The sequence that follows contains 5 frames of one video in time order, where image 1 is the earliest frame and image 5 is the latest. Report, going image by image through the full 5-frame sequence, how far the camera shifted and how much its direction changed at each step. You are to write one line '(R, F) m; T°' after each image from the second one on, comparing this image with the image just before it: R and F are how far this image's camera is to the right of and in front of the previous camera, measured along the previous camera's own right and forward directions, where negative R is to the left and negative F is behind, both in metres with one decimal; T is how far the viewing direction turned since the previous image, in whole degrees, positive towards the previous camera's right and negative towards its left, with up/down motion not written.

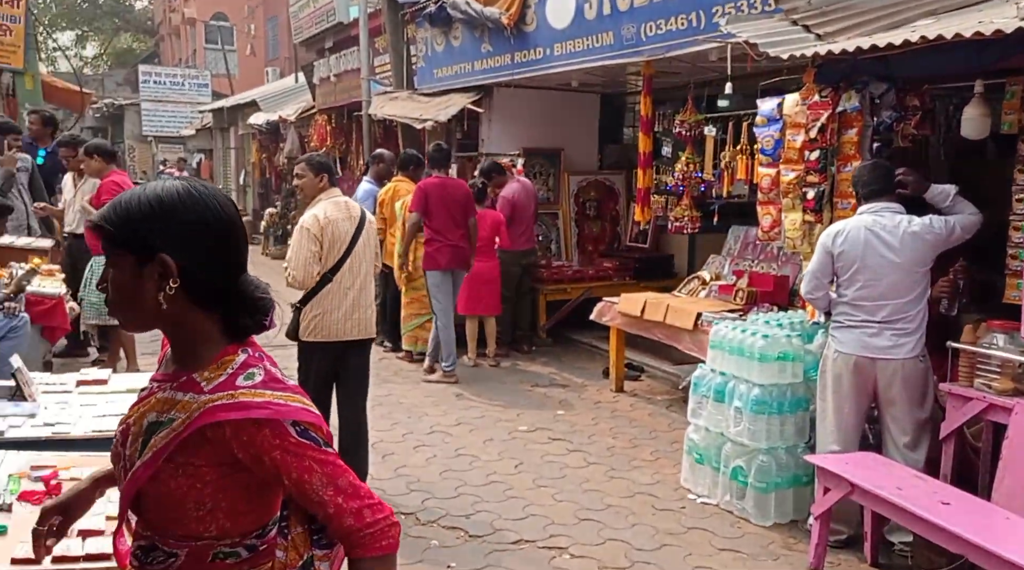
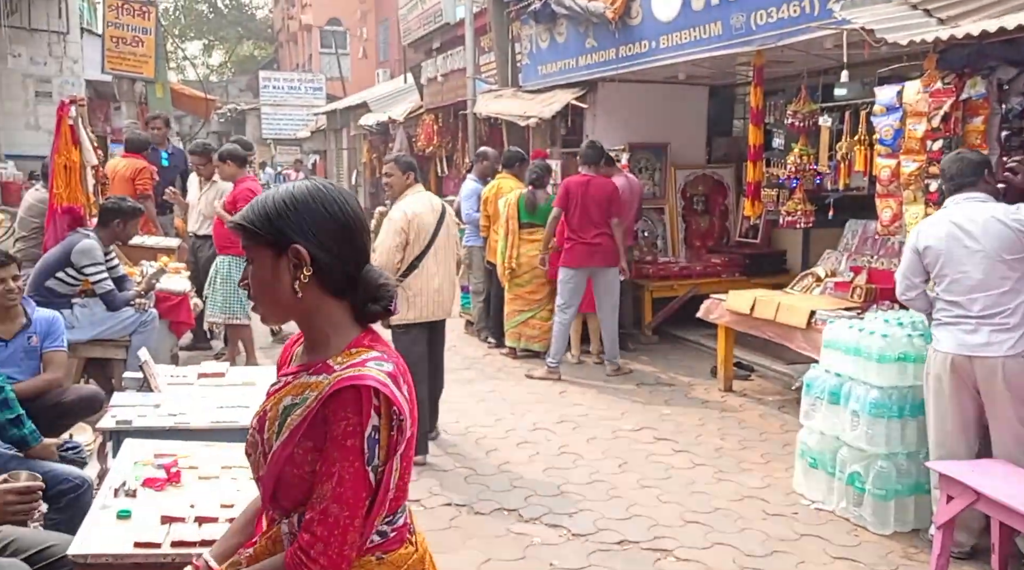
(0.0, +0.1) m; -7°
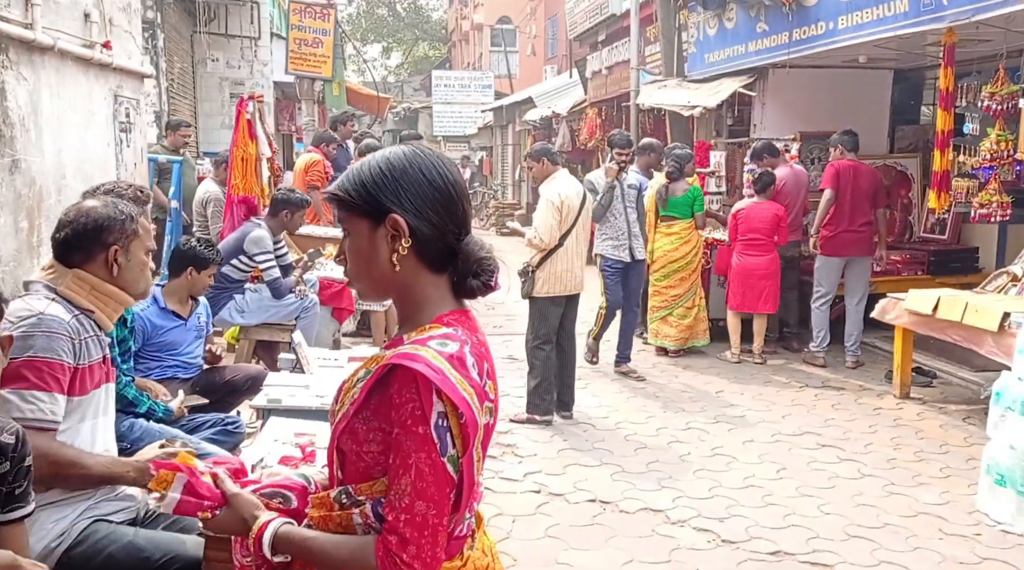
(+0.1, +0.2) m; -10°
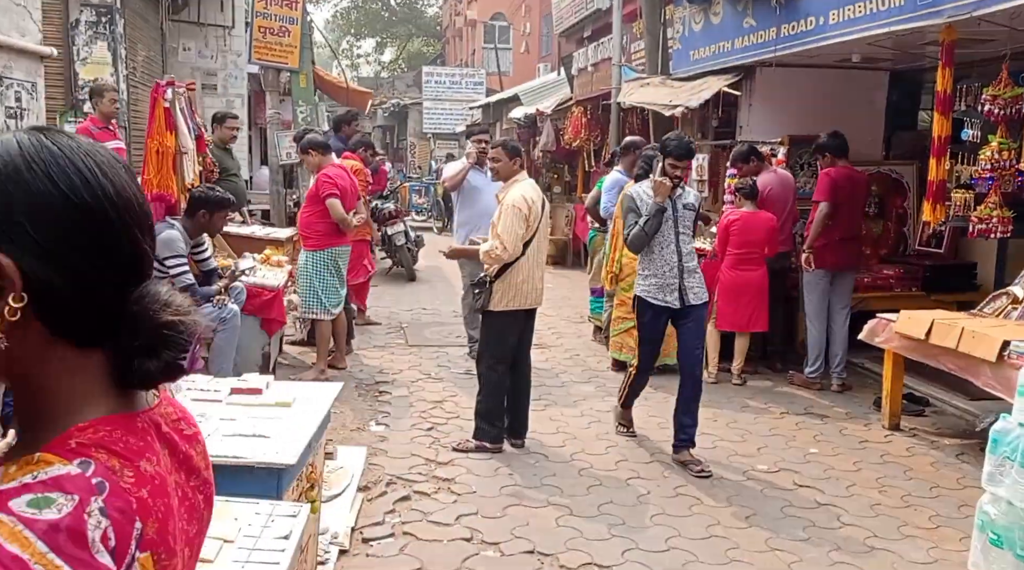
(+0.3, +0.5) m; 0°
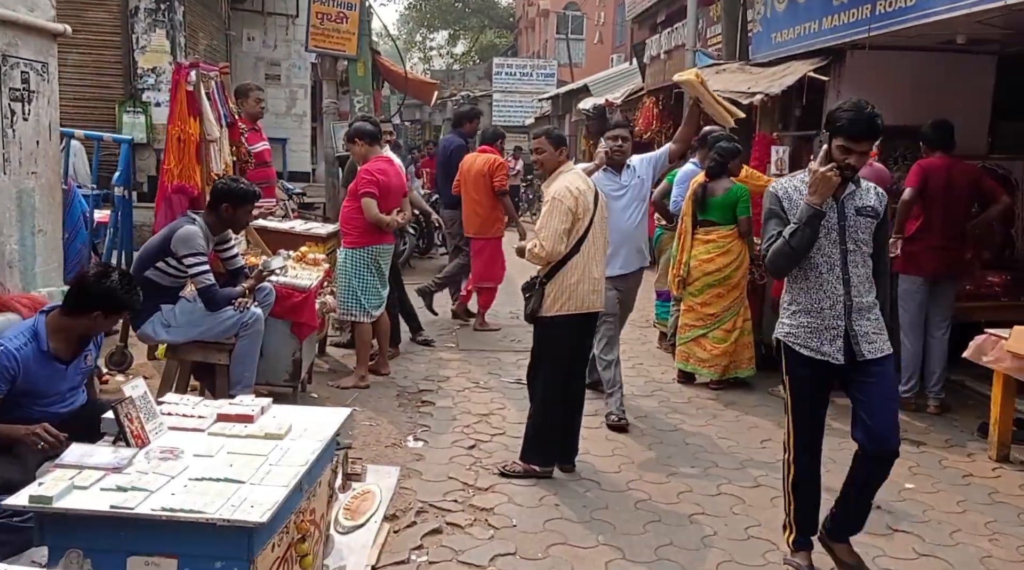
(+0.1, +0.5) m; -4°
